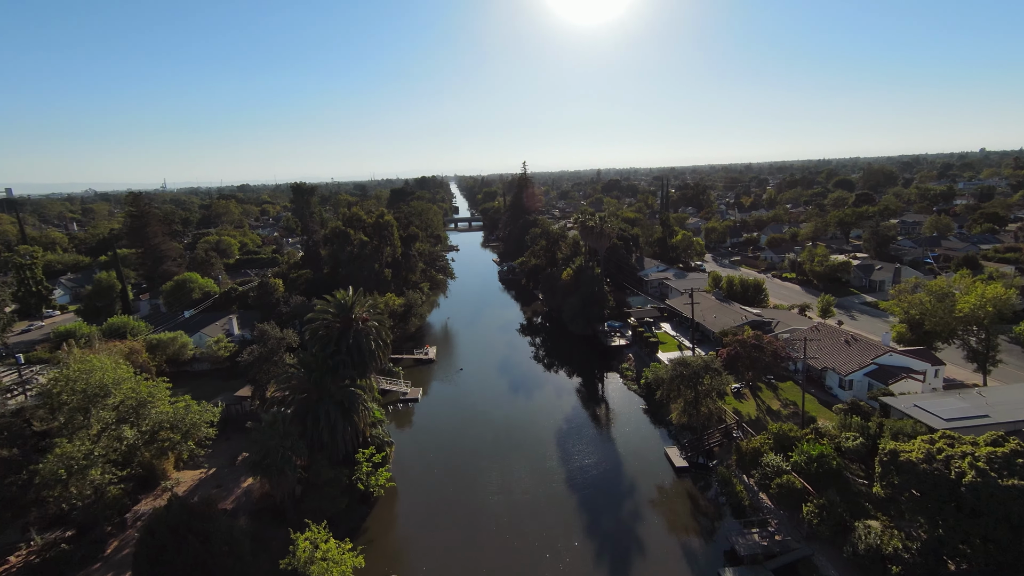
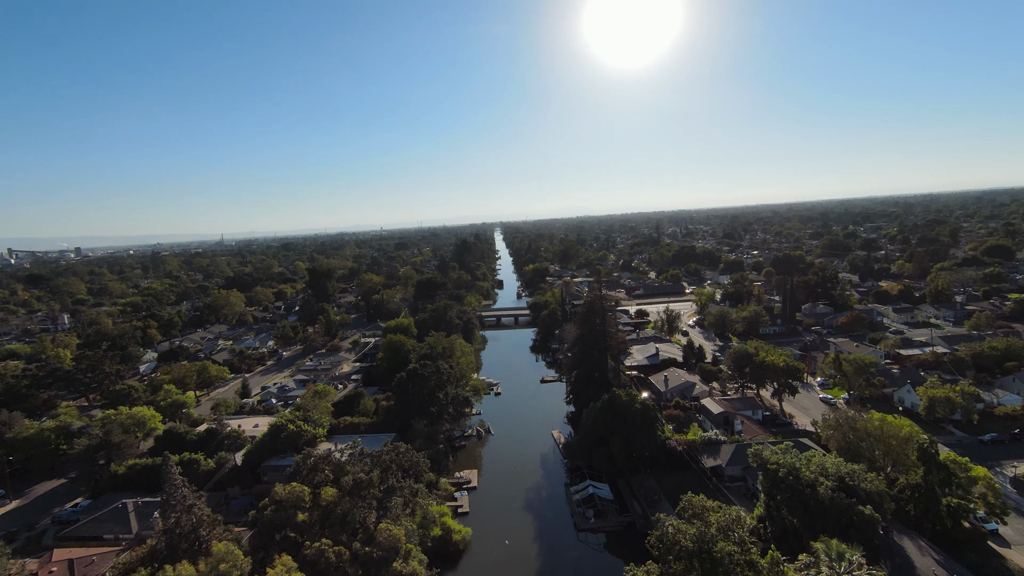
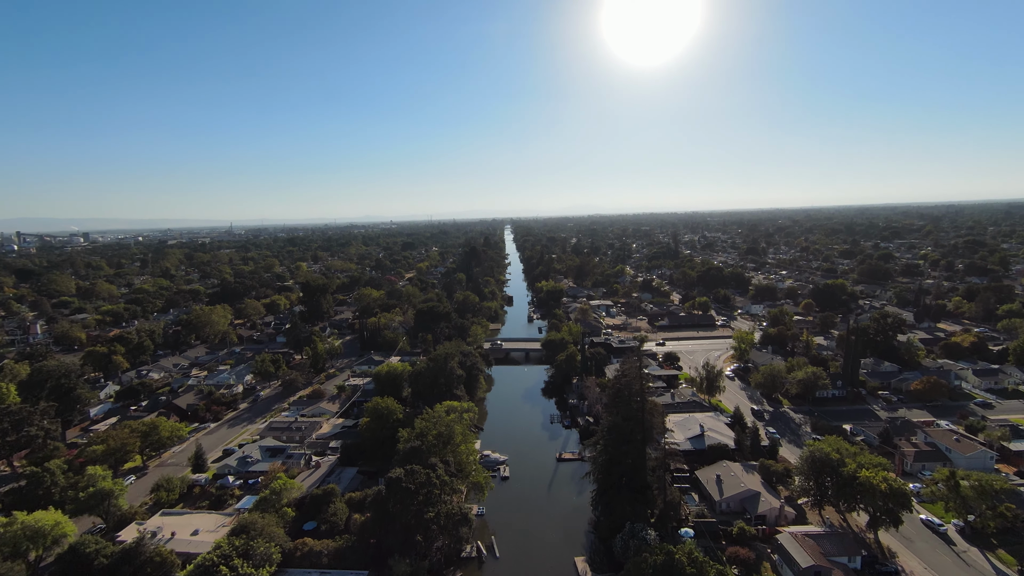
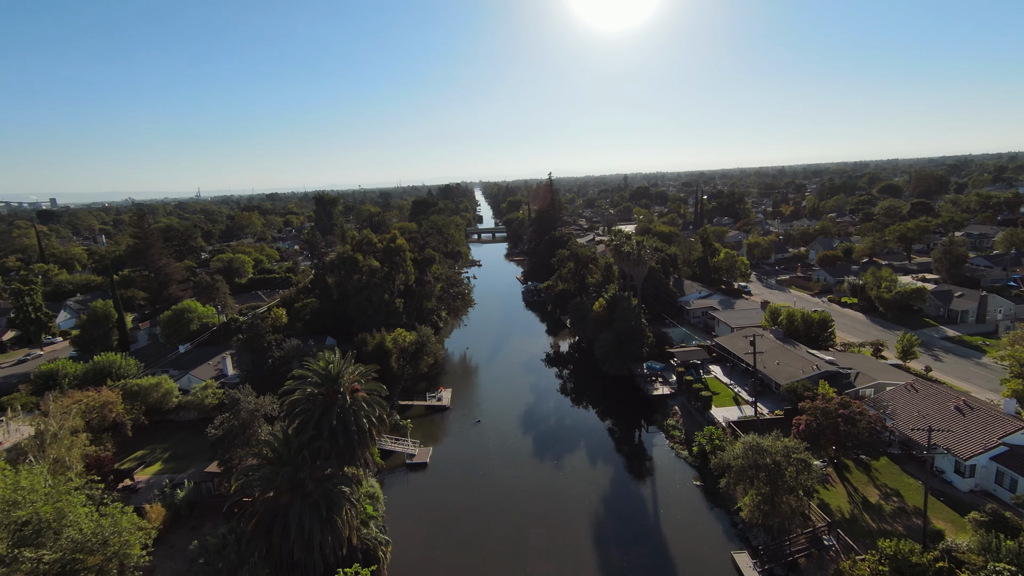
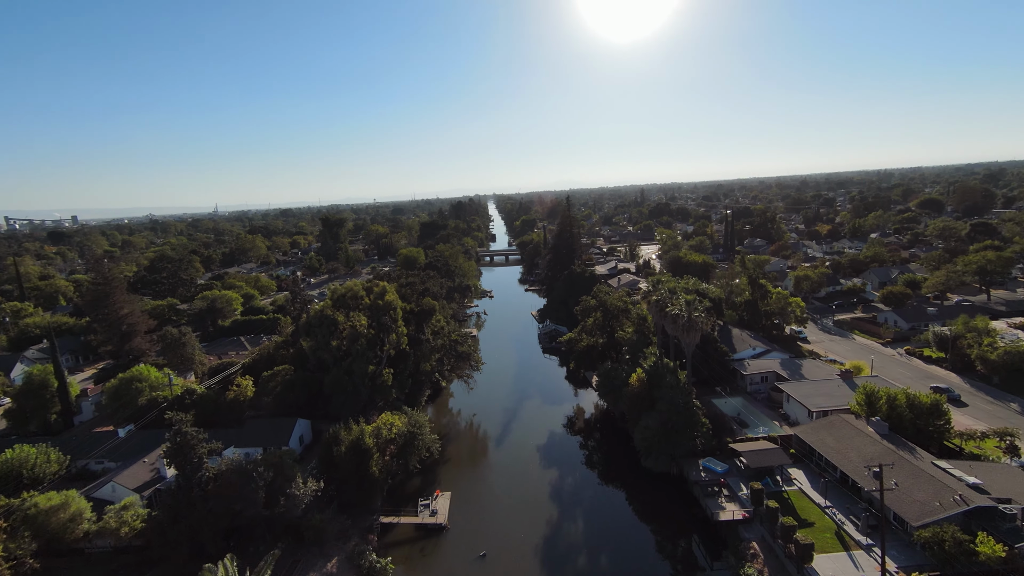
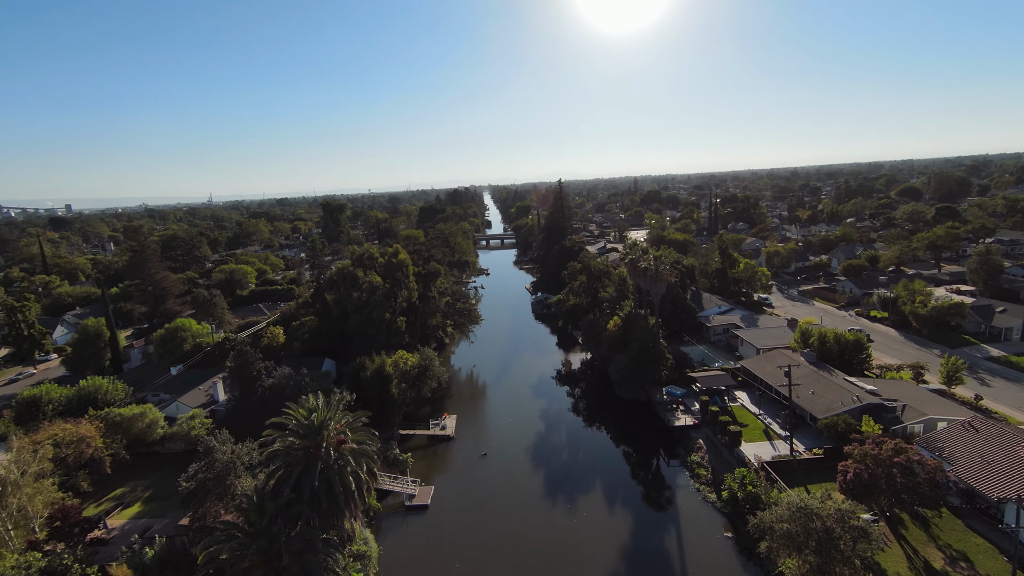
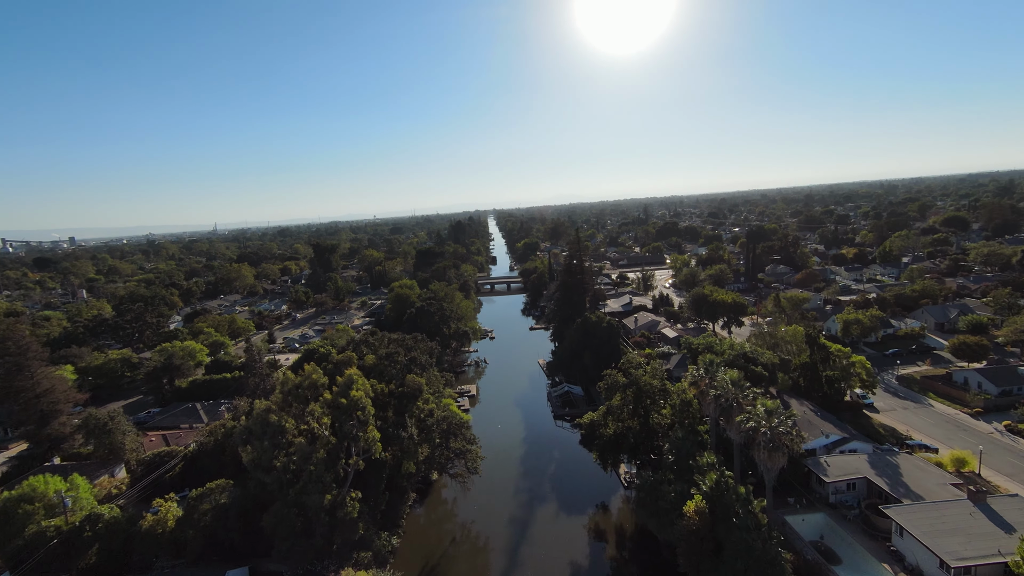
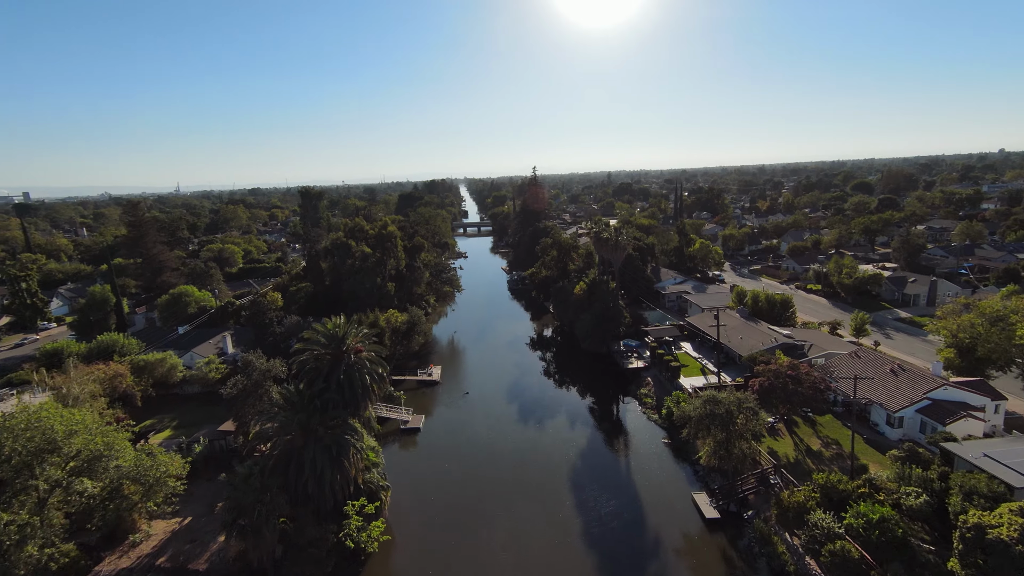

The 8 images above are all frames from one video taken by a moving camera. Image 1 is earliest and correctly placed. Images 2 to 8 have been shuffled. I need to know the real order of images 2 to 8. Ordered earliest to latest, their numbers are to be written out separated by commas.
8, 4, 6, 5, 7, 2, 3
